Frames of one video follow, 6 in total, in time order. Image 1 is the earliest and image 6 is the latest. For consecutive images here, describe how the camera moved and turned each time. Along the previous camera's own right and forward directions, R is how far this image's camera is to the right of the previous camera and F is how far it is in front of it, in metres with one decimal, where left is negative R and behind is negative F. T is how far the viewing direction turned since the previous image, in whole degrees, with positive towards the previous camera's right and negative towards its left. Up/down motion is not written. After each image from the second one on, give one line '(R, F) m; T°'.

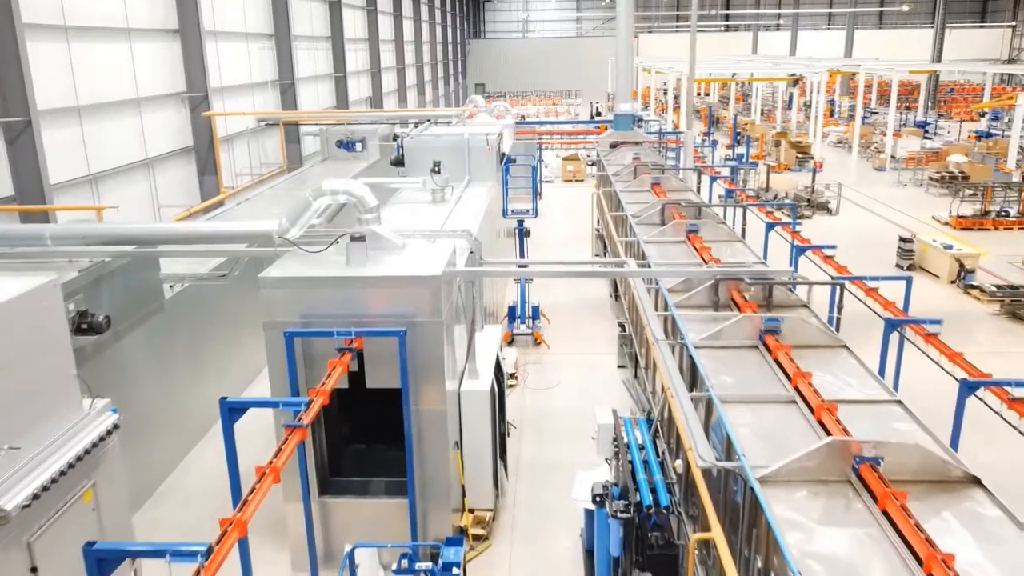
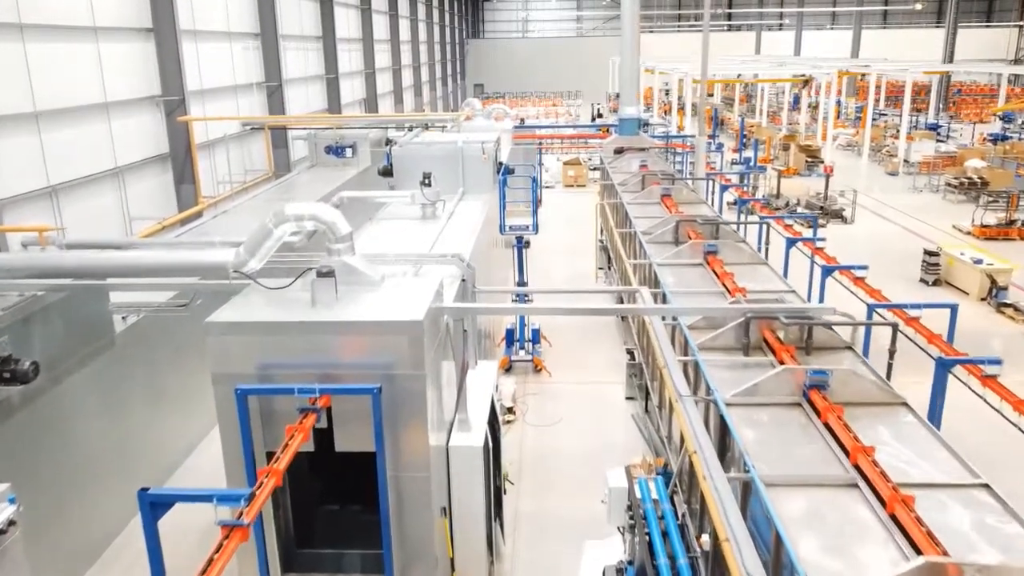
(0.0, +0.7) m; 0°
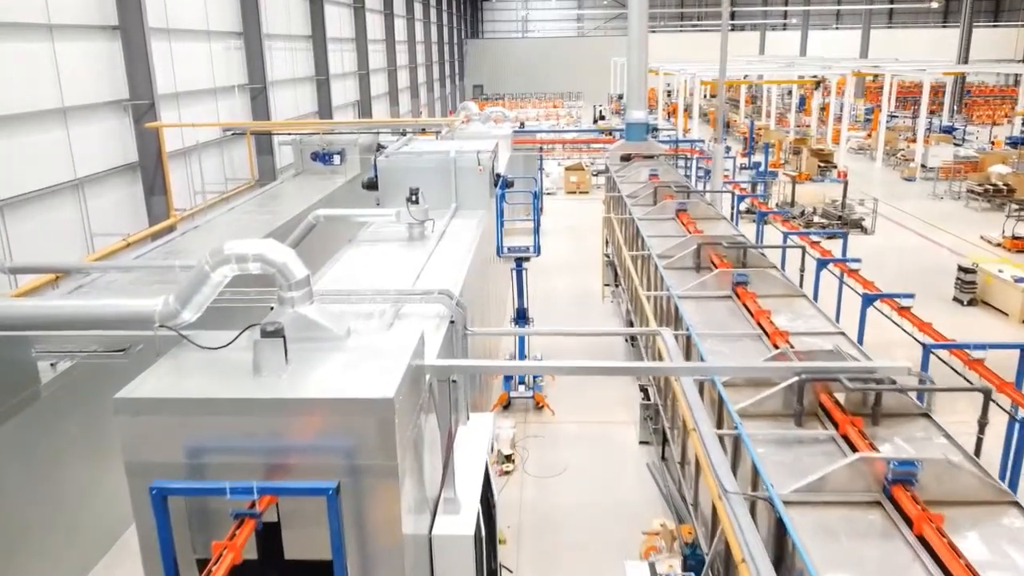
(0.0, +0.8) m; 0°
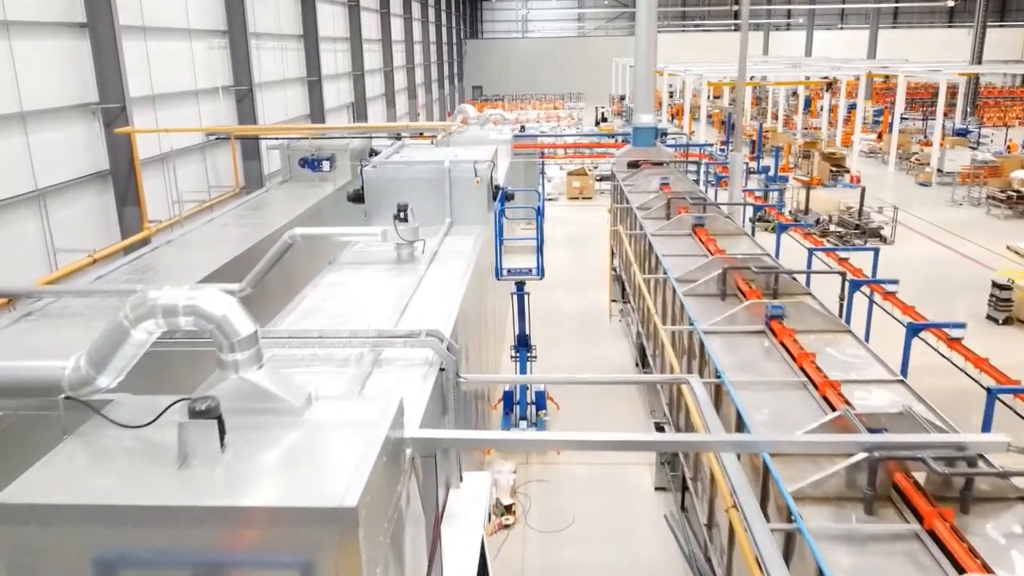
(0.0, +0.7) m; 0°
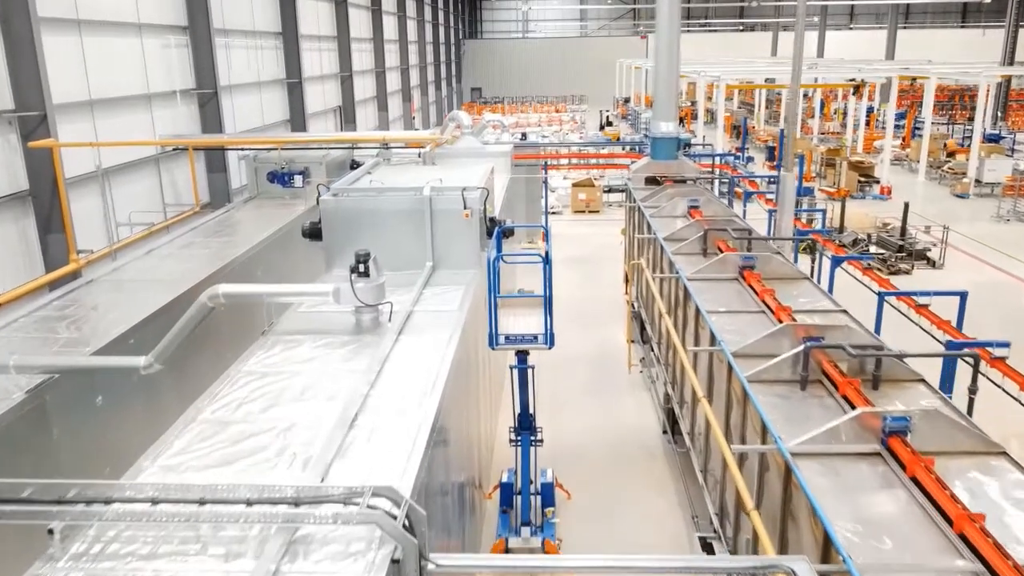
(0.0, +1.5) m; 0°
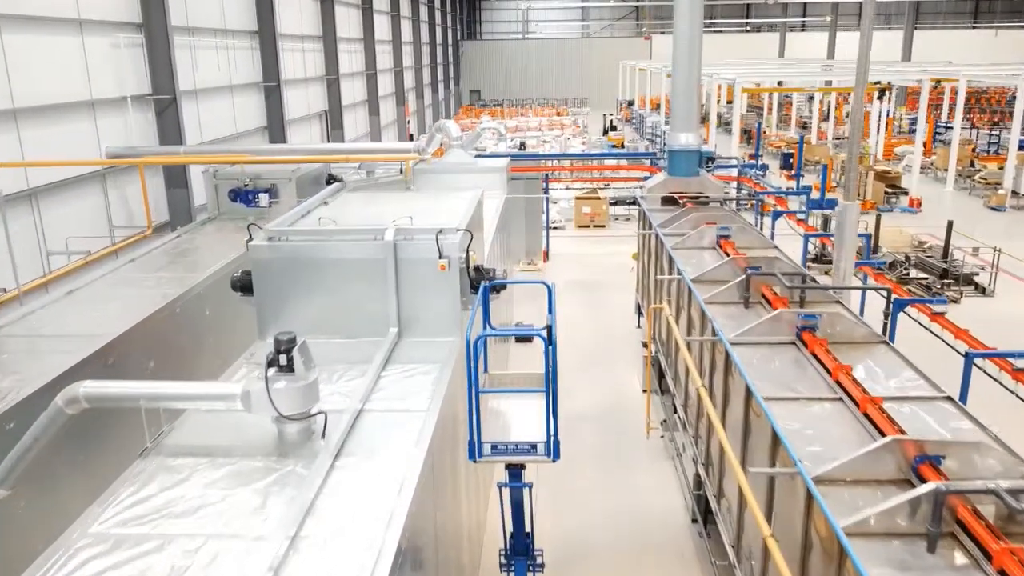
(0.0, +1.3) m; 0°
